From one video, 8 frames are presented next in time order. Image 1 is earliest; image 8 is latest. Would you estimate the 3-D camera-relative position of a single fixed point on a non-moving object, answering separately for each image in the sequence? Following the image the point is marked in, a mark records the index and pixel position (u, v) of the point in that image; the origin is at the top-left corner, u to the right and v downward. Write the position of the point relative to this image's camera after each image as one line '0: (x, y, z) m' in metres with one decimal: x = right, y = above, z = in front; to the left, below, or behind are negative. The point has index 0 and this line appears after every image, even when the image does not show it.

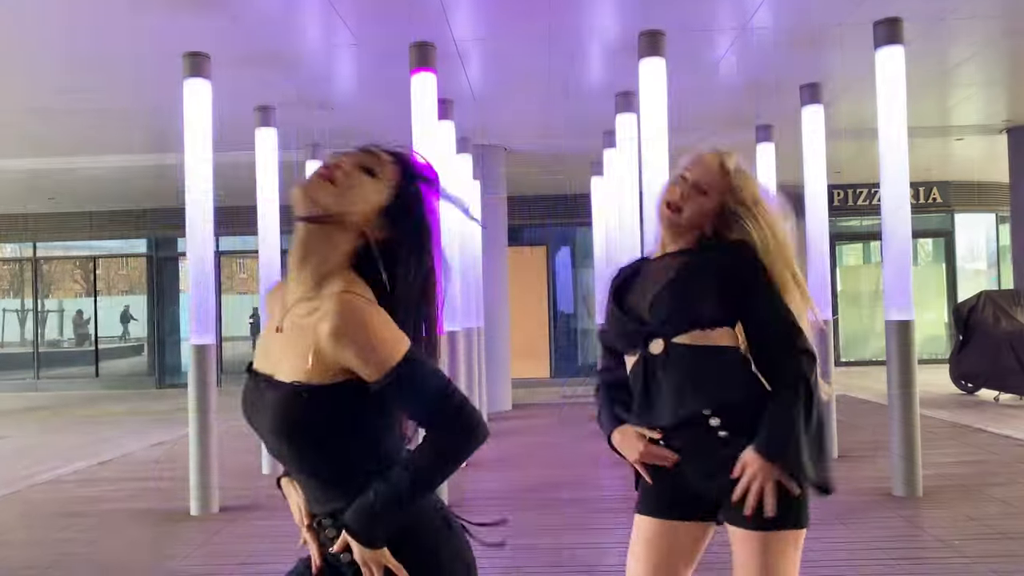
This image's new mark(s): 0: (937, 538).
0: (+1.9, -1.1, +3.9) m
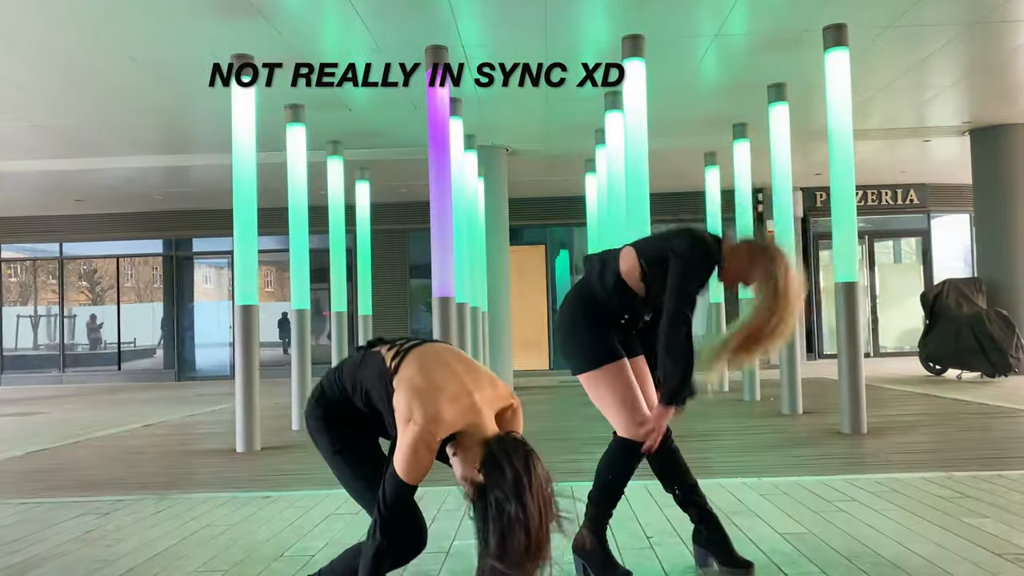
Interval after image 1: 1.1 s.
0: (+1.9, -0.9, +4.7) m
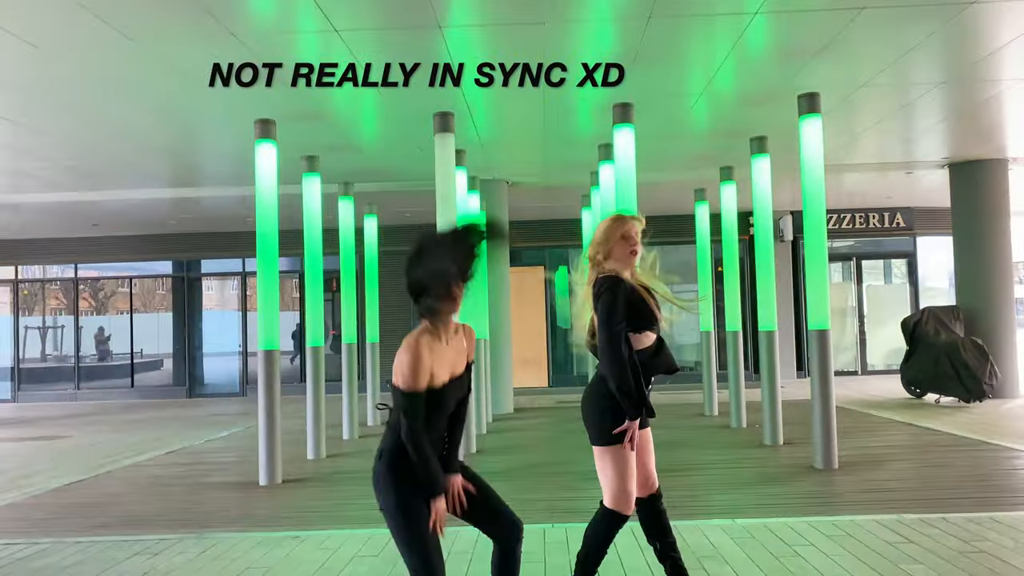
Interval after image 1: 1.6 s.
0: (+1.9, -1.2, +5.2) m
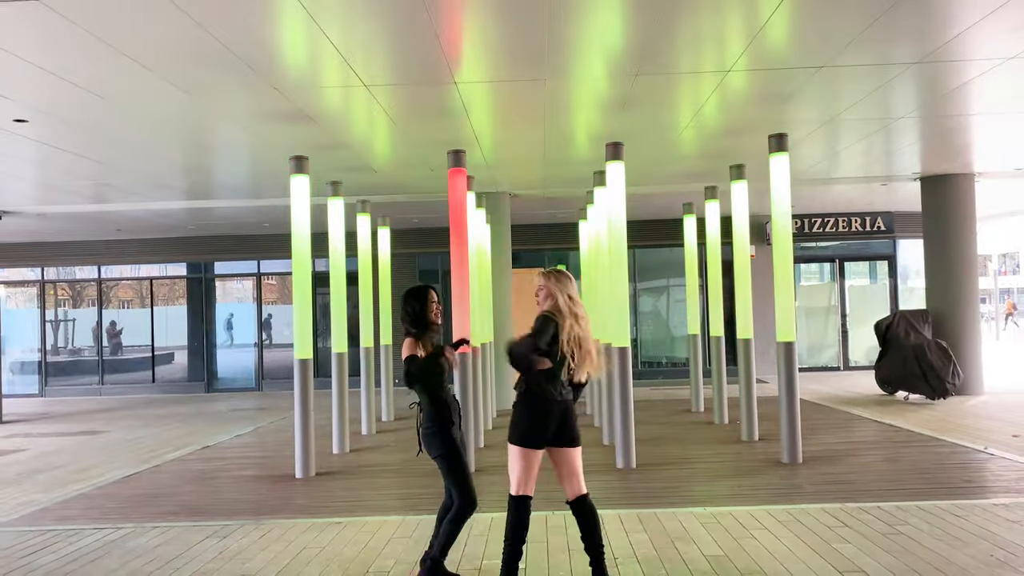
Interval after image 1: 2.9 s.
0: (+2.0, -1.3, +6.0) m
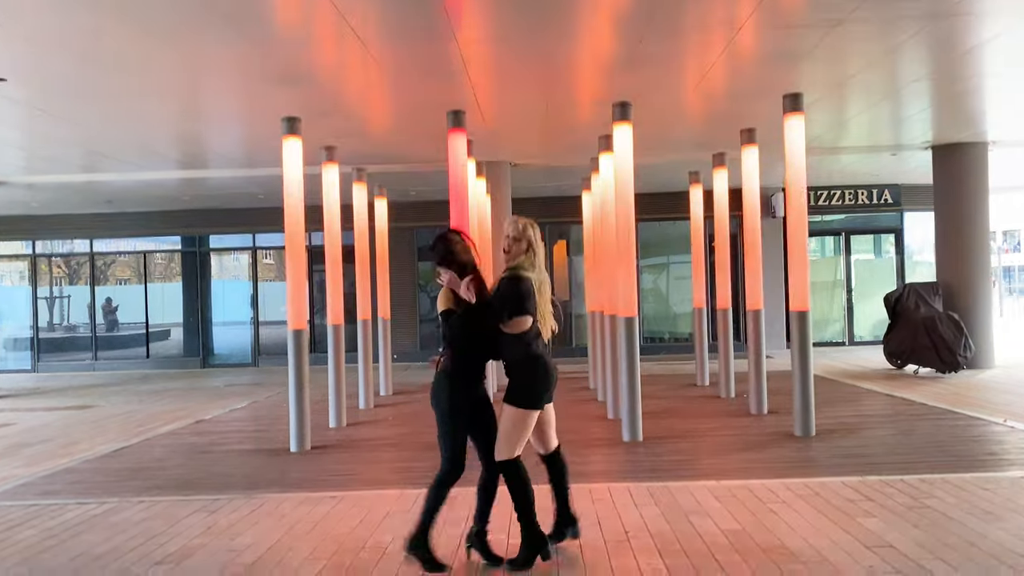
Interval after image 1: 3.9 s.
0: (+2.0, -1.1, +5.8) m
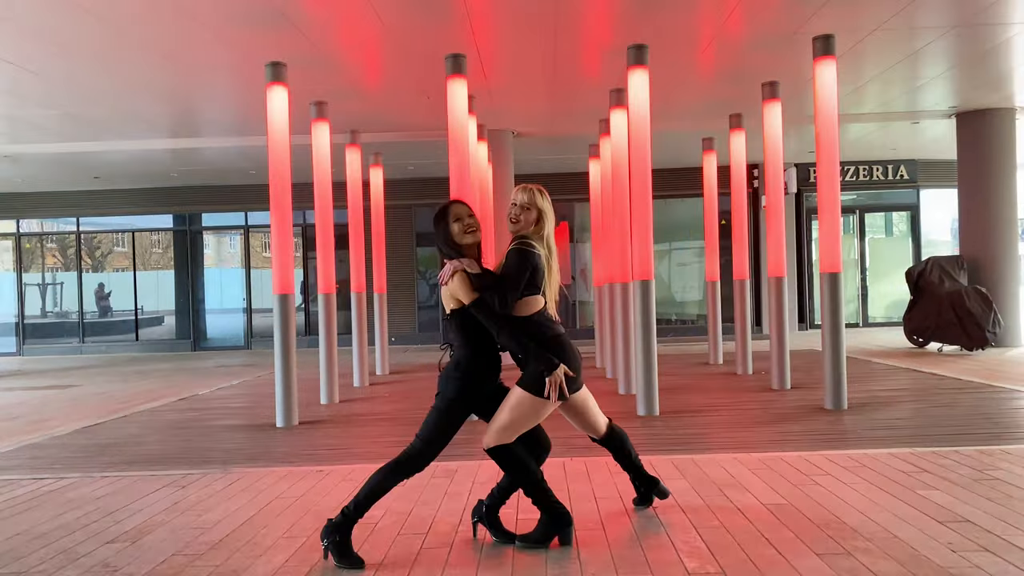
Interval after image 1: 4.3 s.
0: (+2.0, -0.9, +5.3) m
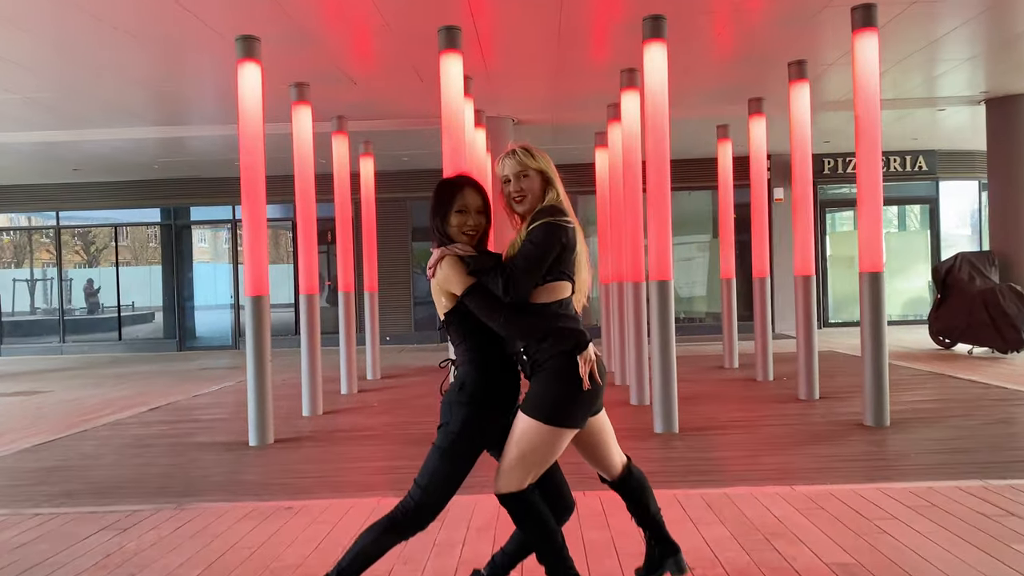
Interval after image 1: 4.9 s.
0: (+2.0, -0.9, +4.6) m
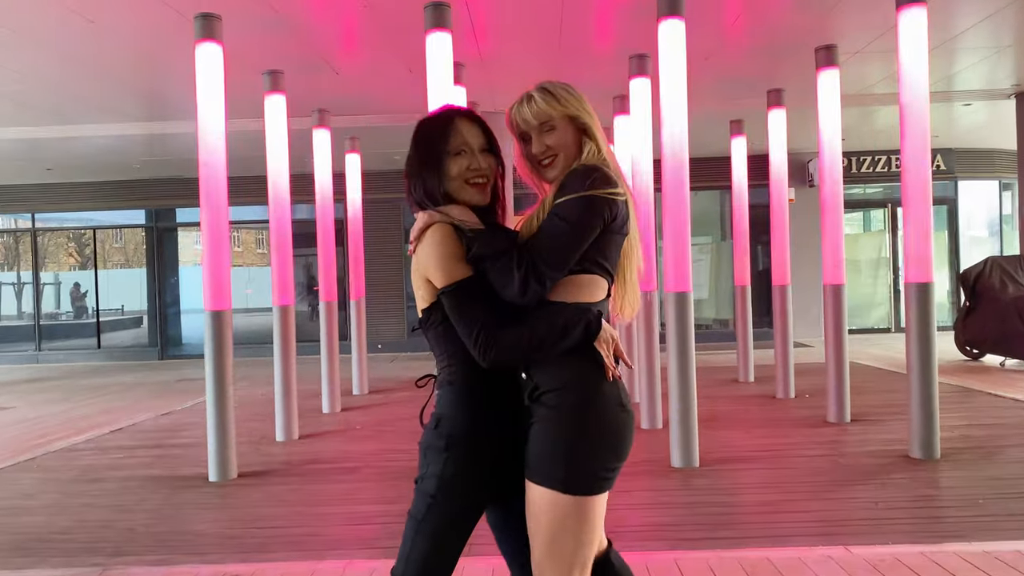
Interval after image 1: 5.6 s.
0: (+2.0, -0.9, +3.9) m
